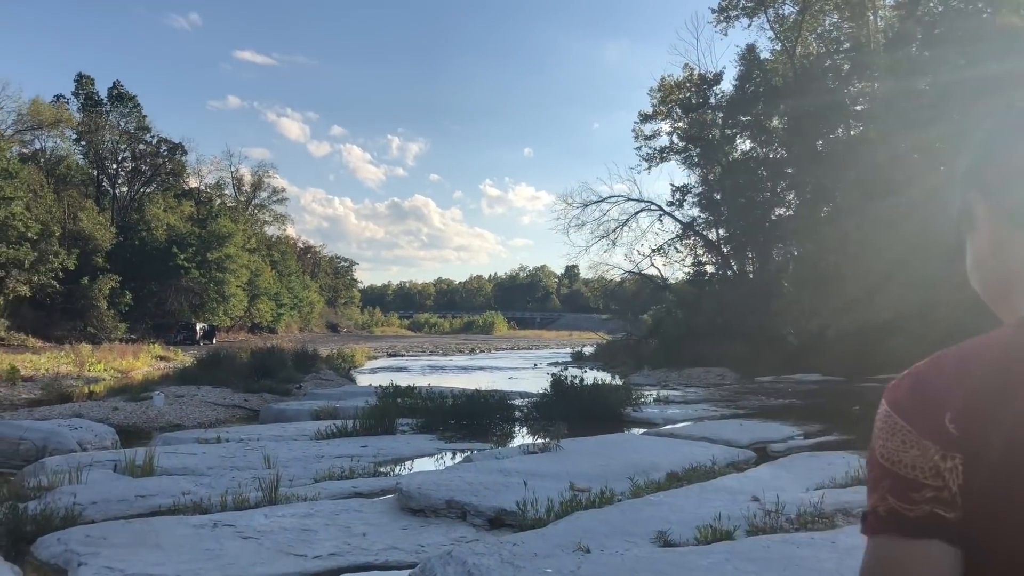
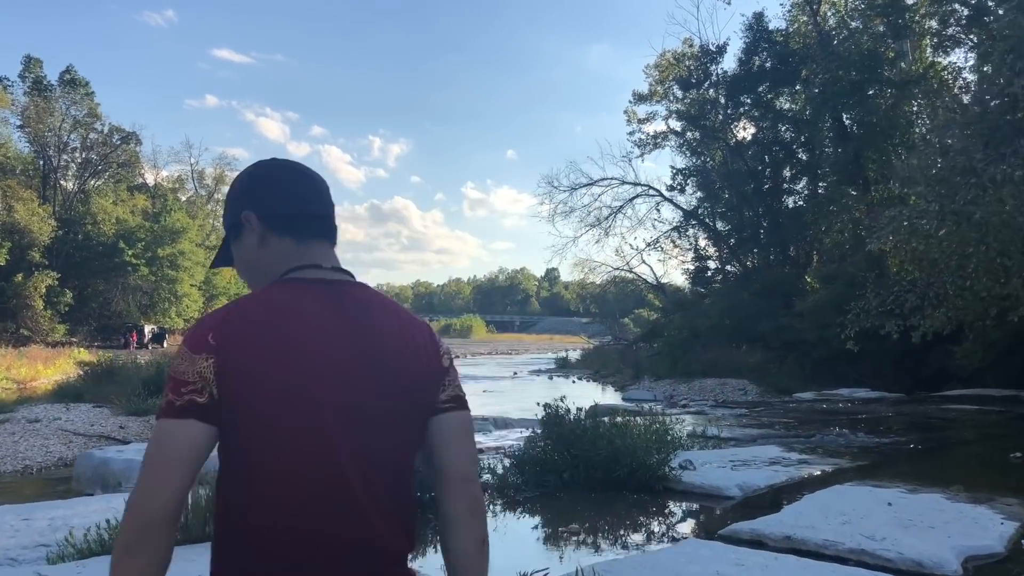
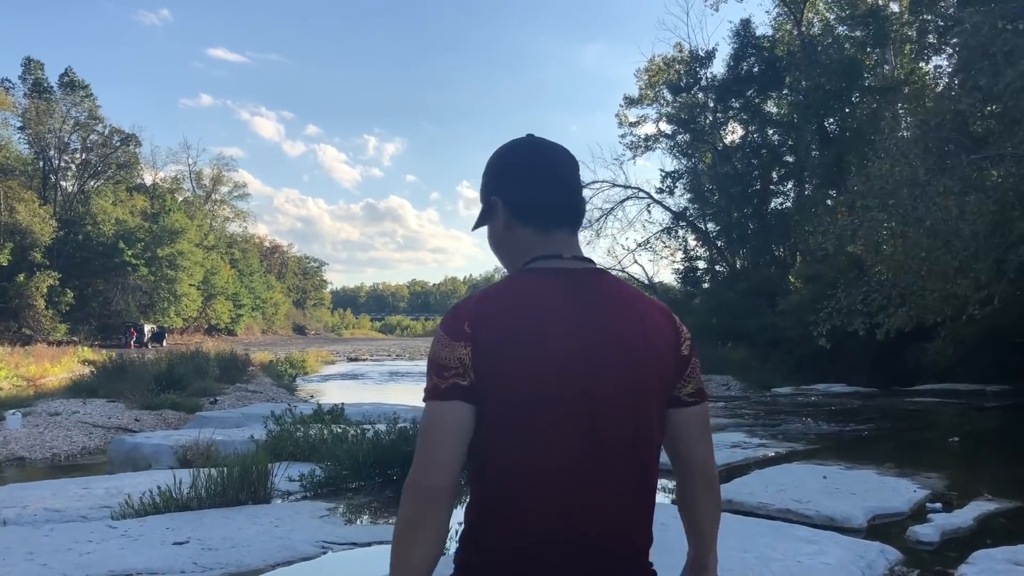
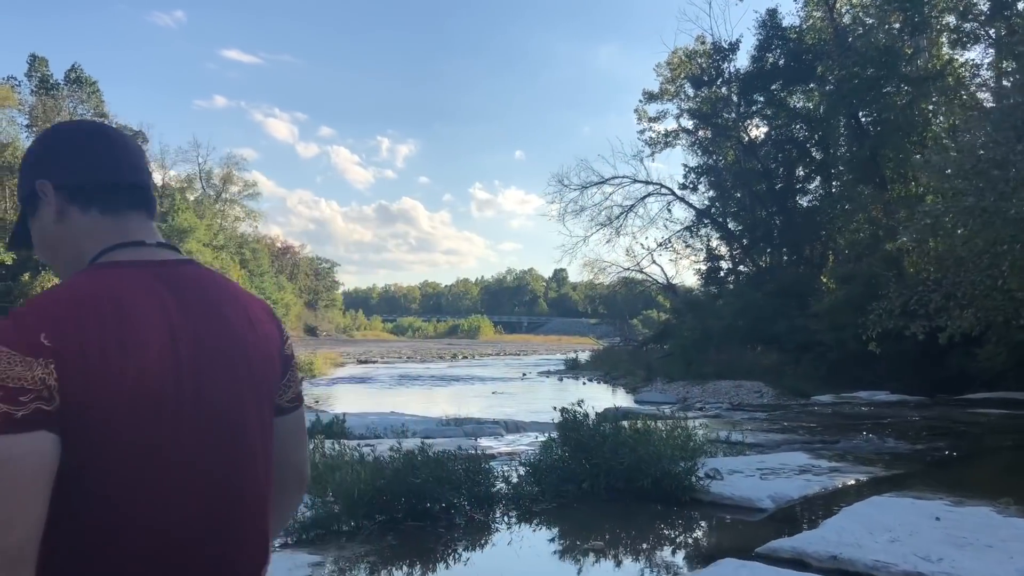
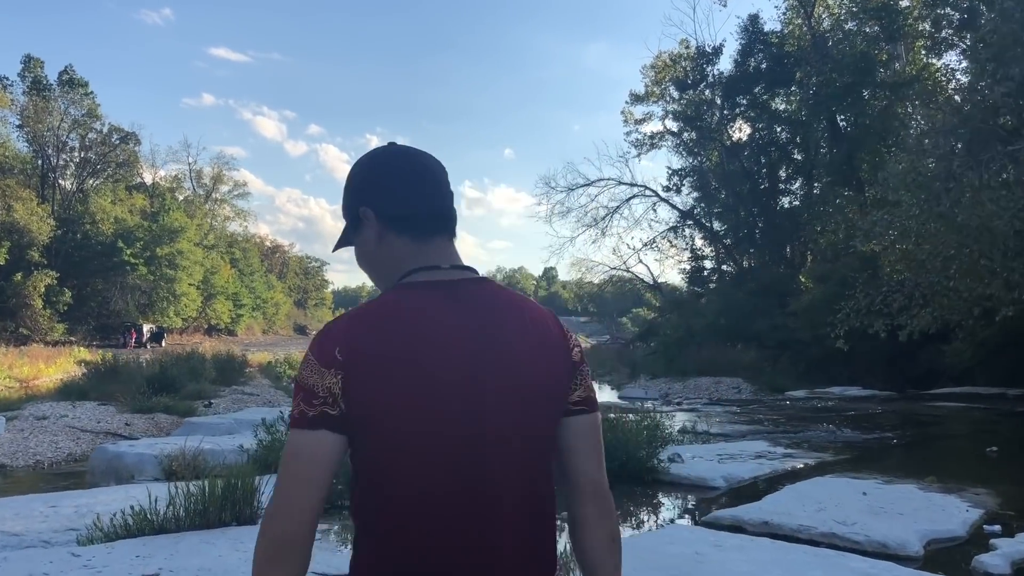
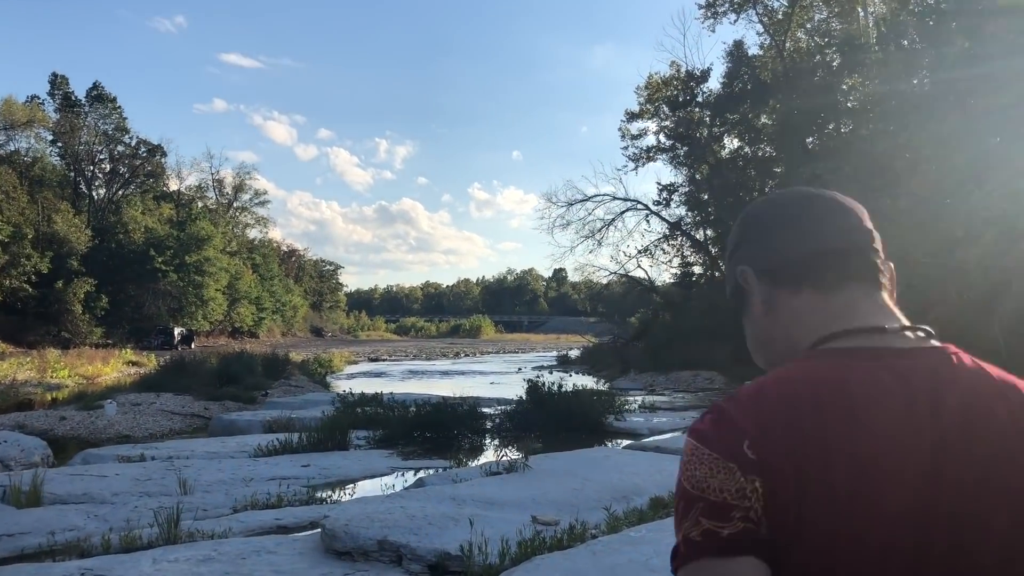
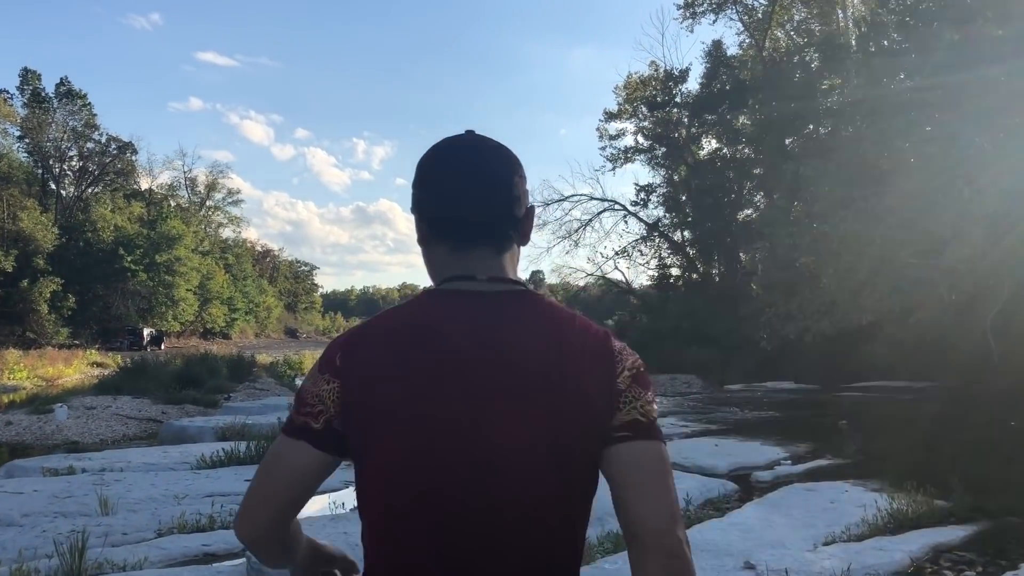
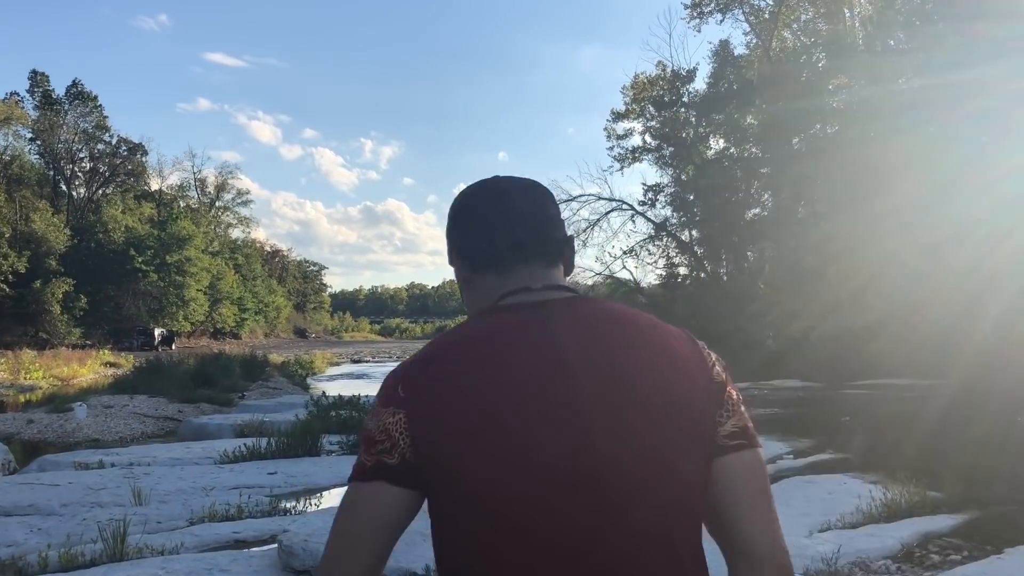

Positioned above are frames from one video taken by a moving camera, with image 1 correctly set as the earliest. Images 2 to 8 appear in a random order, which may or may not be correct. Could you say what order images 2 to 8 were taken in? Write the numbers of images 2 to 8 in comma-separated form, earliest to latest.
6, 8, 7, 3, 5, 2, 4
